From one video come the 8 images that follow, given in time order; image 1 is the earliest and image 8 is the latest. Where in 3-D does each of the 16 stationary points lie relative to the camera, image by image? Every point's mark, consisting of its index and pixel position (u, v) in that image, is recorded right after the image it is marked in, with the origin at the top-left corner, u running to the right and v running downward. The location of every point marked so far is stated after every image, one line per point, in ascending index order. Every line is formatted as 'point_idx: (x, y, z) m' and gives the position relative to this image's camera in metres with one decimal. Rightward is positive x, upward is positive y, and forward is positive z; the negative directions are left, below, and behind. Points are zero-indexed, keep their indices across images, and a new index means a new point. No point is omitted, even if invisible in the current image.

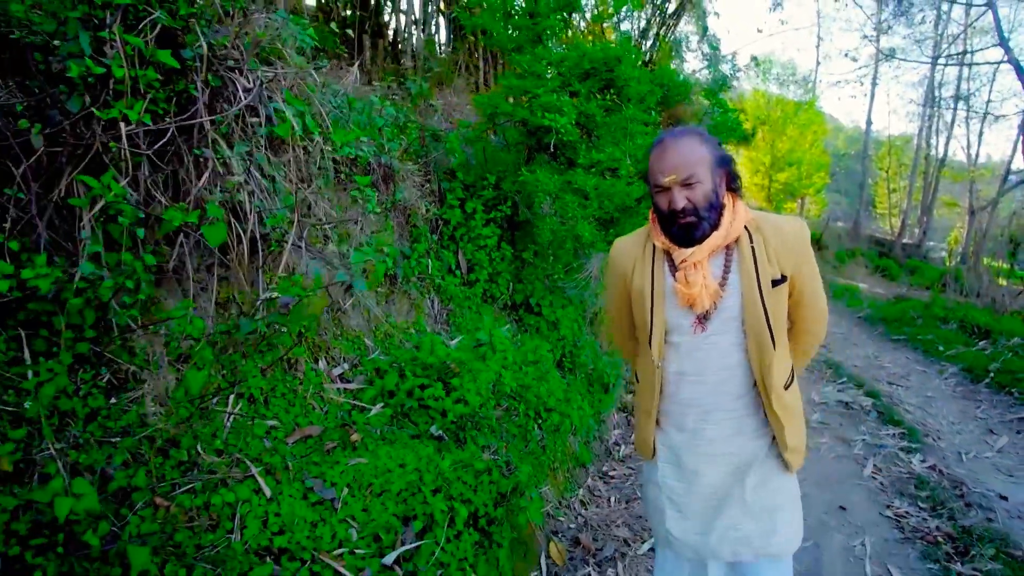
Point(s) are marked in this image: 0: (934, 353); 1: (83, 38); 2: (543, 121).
0: (+5.5, -0.8, +7.7) m
1: (-1.5, +0.9, +2.2) m
2: (+0.3, +1.4, +5.0) m
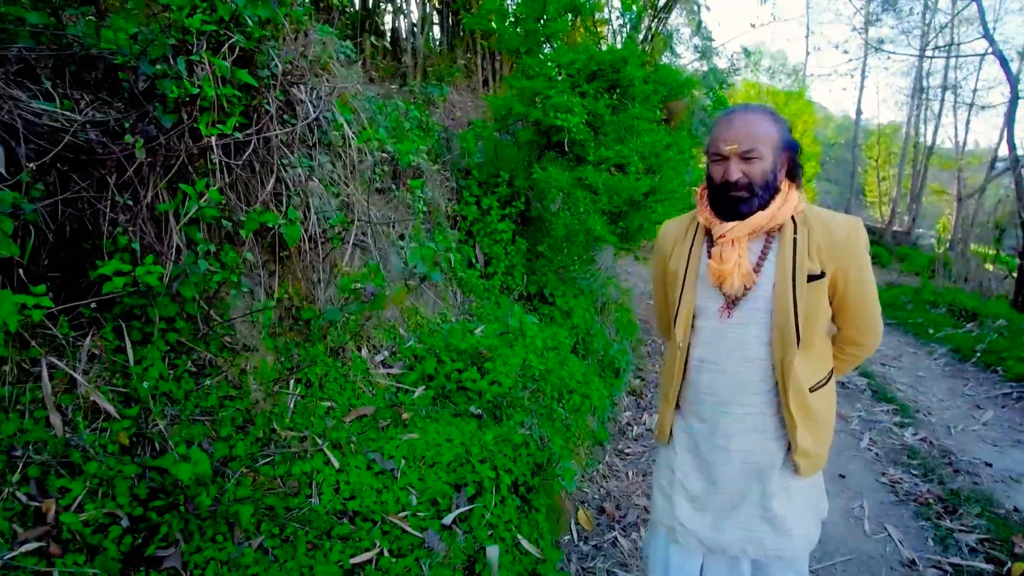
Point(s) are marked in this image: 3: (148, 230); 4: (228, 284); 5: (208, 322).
0: (+5.7, -0.6, +8.1) m
1: (-1.4, +0.9, +2.4) m
2: (+0.4, +1.5, +5.3) m
3: (-1.6, +0.2, +2.5) m
4: (-1.3, 0.0, +2.9) m
5: (-1.4, -0.2, +2.7) m
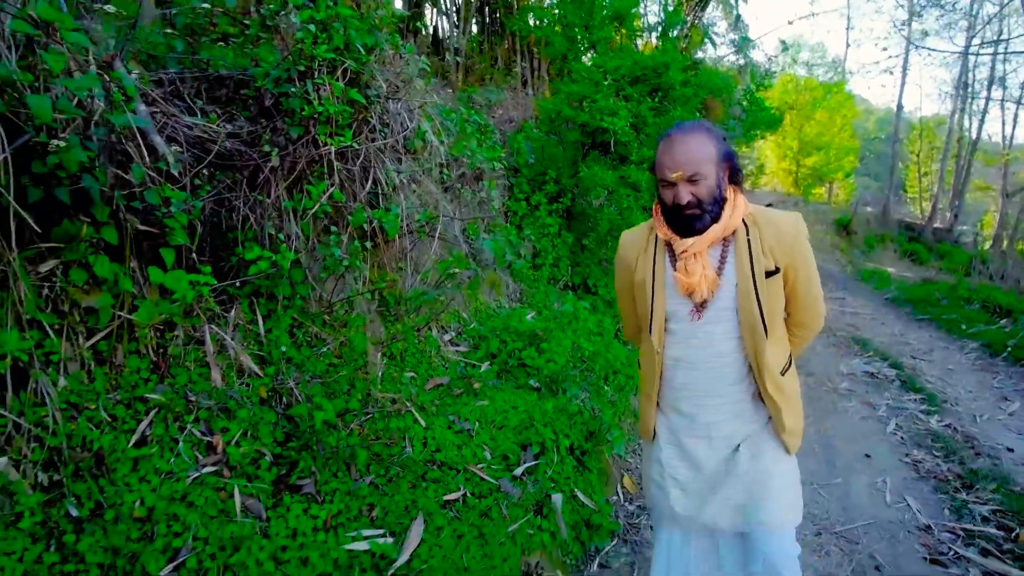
0: (+6.2, -0.6, +8.3) m
1: (-1.0, +1.0, +2.9) m
2: (+0.9, +1.6, +5.7) m
3: (-1.2, +0.3, +3.0) m
4: (-1.0, +0.1, +3.4) m
5: (-1.1, -0.1, +3.3) m
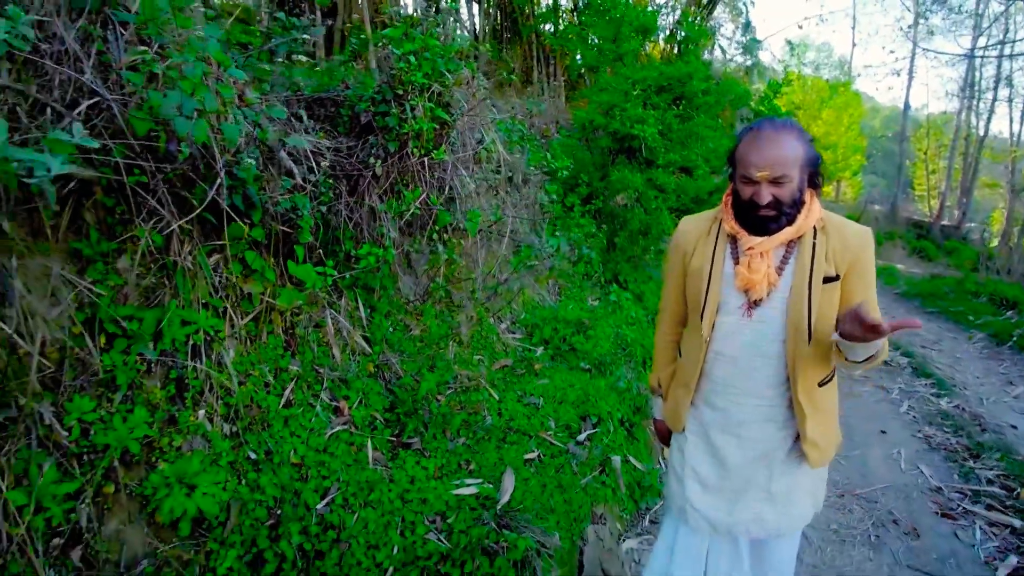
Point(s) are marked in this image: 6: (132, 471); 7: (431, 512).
0: (+6.7, -0.5, +8.7) m
1: (-0.6, +1.0, +3.4) m
2: (+1.3, +1.7, +6.2) m
3: (-0.8, +0.4, +3.5) m
4: (-0.6, +0.2, +3.9) m
5: (-0.7, 0.0, +3.7) m
6: (-1.4, -0.7, +2.1) m
7: (-0.4, -1.0, +2.7) m
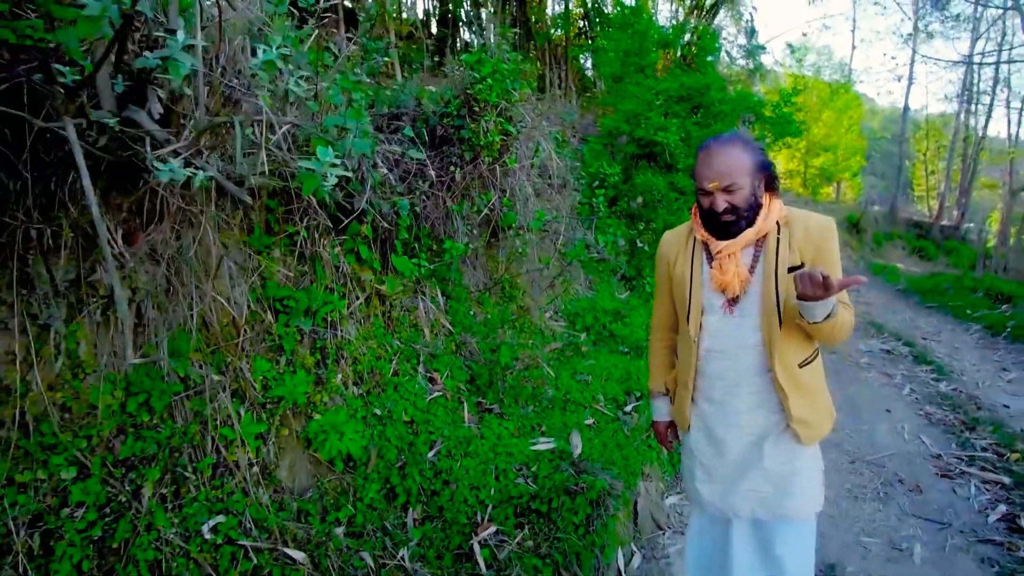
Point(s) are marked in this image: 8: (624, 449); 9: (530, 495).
0: (+7.1, -0.4, +9.2) m
1: (-0.2, +1.1, +4.0) m
2: (+1.7, +1.7, +6.8) m
3: (-0.4, +0.4, +4.0) m
4: (-0.2, +0.2, +4.5) m
5: (-0.3, 0.0, +4.3) m
6: (-1.0, -0.6, +2.7) m
7: (0.0, -1.0, +3.2) m
8: (+0.7, -1.0, +3.7) m
9: (+0.1, -1.1, +3.1) m
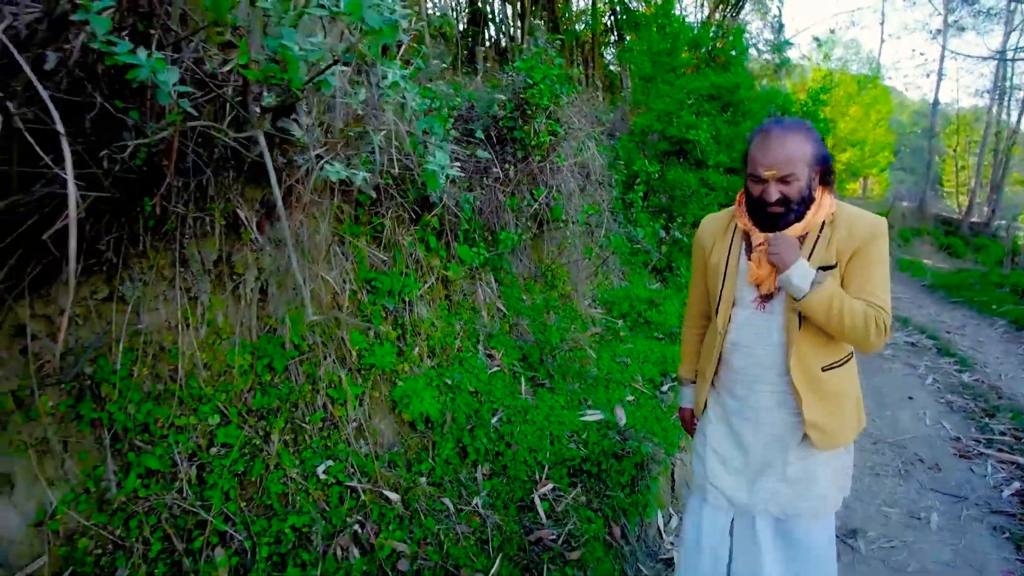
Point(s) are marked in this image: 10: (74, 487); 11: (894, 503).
0: (+7.6, -0.3, +9.4) m
1: (+0.1, +1.2, +4.4) m
2: (+2.1, +1.8, +7.1) m
3: (-0.1, +0.5, +4.4) m
4: (+0.2, +0.3, +4.8) m
5: (+0.1, +0.1, +4.7) m
6: (-0.7, -0.5, +3.1) m
7: (+0.3, -0.9, +3.6) m
8: (+1.0, -0.9, +4.1) m
9: (+0.4, -1.0, +3.4) m
10: (-1.6, -0.7, +2.2) m
11: (+2.6, -1.5, +4.0) m
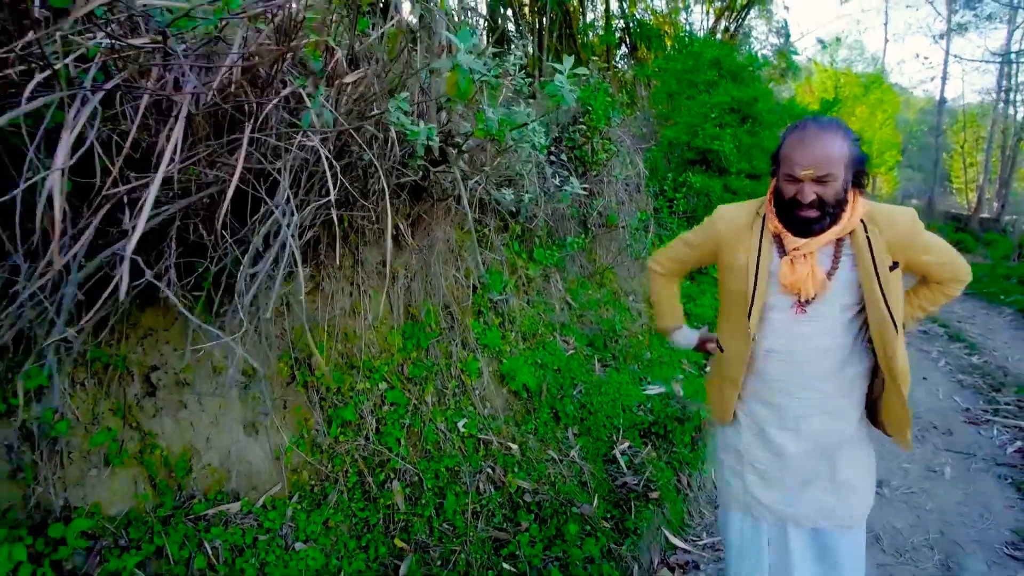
0: (+8.2, -0.2, +10.0) m
1: (+0.7, +1.2, +5.1) m
2: (+2.7, +1.9, +7.8) m
3: (+0.5, +0.6, +5.2) m
4: (+0.8, +0.4, +5.6) m
5: (+0.6, +0.2, +5.4) m
6: (-0.1, -0.5, +3.8) m
7: (+0.9, -0.8, +4.3) m
8: (+1.6, -0.9, +4.8) m
9: (+1.0, -0.9, +4.2) m
10: (-1.1, -0.7, +3.0) m
11: (+3.2, -1.4, +4.7) m
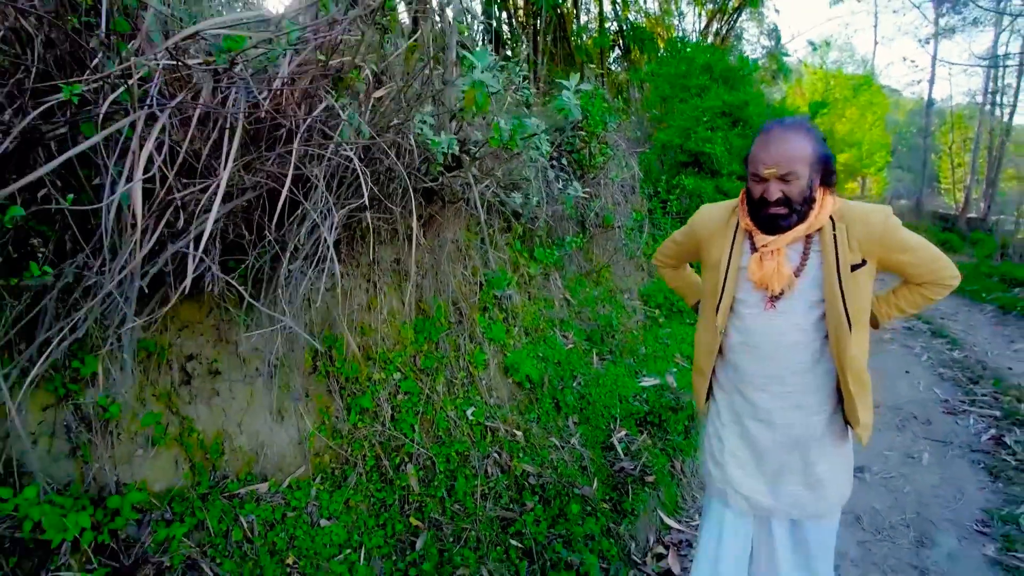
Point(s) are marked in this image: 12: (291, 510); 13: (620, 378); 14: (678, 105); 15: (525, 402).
0: (+8.2, -0.2, +10.3) m
1: (+0.7, +1.3, +5.3) m
2: (+2.6, +1.9, +8.0) m
3: (+0.5, +0.6, +5.4) m
4: (+0.8, +0.4, +5.8) m
5: (+0.6, +0.2, +5.7) m
6: (-0.1, -0.5, +4.1) m
7: (+0.9, -0.8, +4.6) m
8: (+1.6, -0.9, +5.0) m
9: (+1.0, -0.9, +4.4) m
10: (-1.0, -0.7, +3.2) m
11: (+3.2, -1.3, +5.0) m
12: (-1.1, -1.1, +2.9) m
13: (+0.9, -0.7, +4.7) m
14: (+2.4, +2.6, +8.4) m
15: (+0.1, -0.8, +4.0) m
